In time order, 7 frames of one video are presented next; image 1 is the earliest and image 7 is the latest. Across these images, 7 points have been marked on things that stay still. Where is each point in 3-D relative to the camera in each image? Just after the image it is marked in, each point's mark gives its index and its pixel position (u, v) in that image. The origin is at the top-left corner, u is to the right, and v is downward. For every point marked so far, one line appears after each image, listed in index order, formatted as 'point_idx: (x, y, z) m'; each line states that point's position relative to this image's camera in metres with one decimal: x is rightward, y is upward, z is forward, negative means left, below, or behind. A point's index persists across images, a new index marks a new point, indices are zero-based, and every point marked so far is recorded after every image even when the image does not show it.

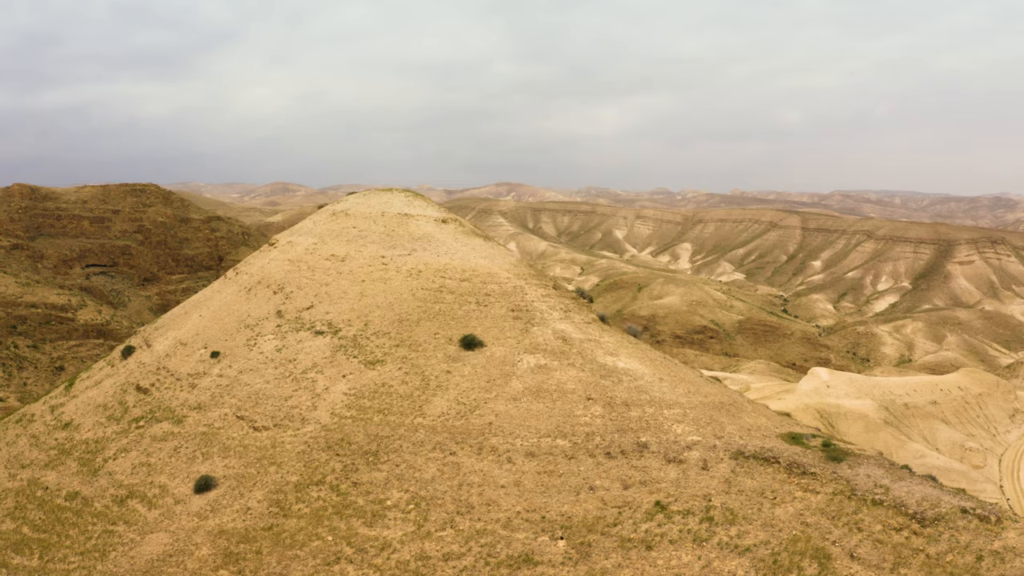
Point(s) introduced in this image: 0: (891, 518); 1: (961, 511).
0: (+12.5, -7.6, +17.5) m
1: (+15.1, -7.5, +17.7) m
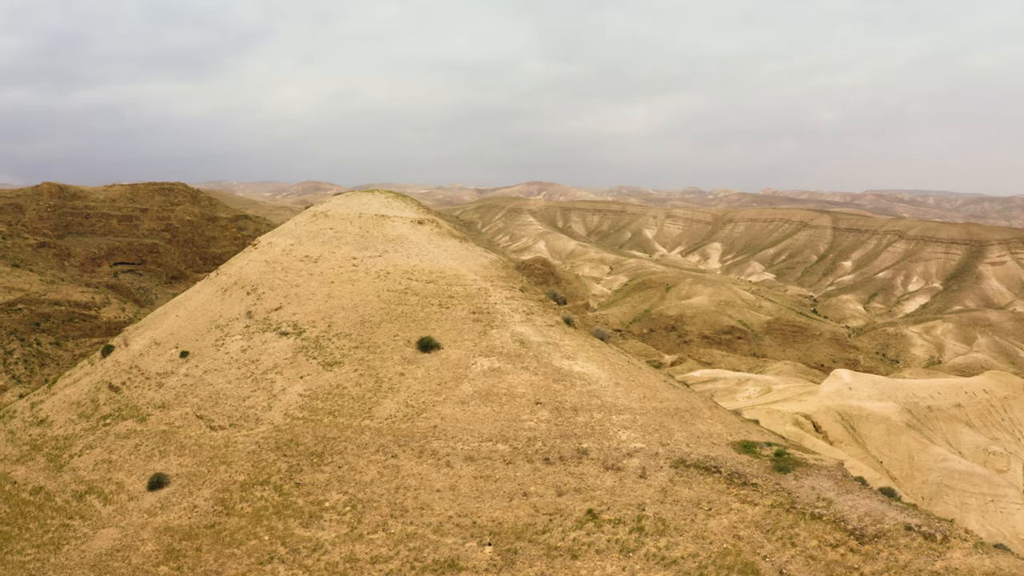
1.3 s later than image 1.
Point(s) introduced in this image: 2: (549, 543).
0: (+10.1, -7.8, +16.7) m
1: (+12.6, -7.7, +16.8) m
2: (+1.3, -8.3, +17.3) m
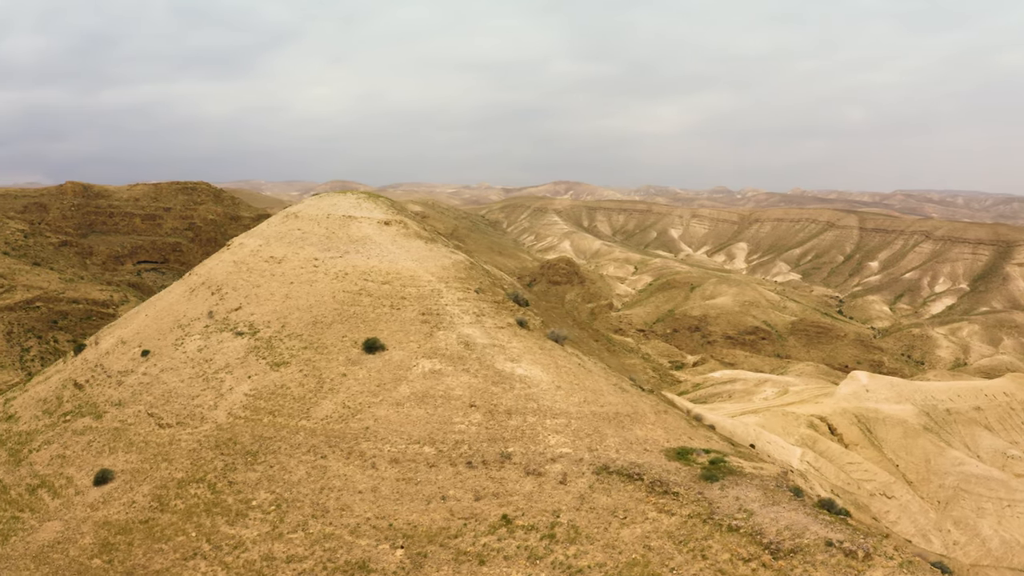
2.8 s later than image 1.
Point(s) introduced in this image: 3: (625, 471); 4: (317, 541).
0: (+7.1, -7.9, +16.3) m
1: (+9.6, -7.8, +16.2) m
2: (-1.7, -8.4, +17.2) m
3: (+4.0, -6.7, +19.3) m
4: (-6.7, -8.7, +18.3) m
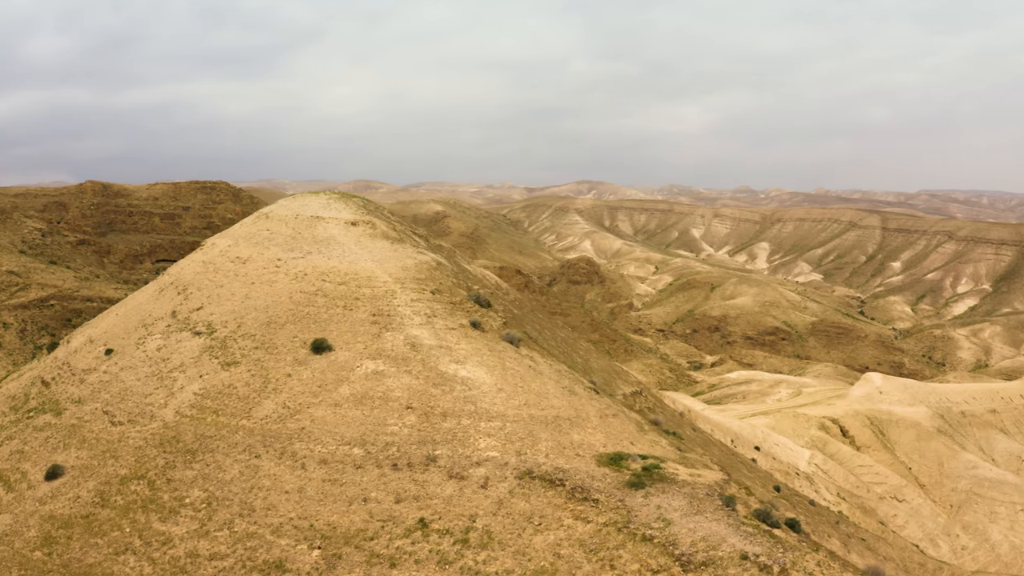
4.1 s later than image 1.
0: (+4.2, -8.0, +15.9) m
1: (+6.8, -7.9, +15.8) m
2: (-4.5, -8.5, +17.2) m
3: (+1.3, -6.8, +19.1) m
4: (-9.5, -8.7, +18.5) m
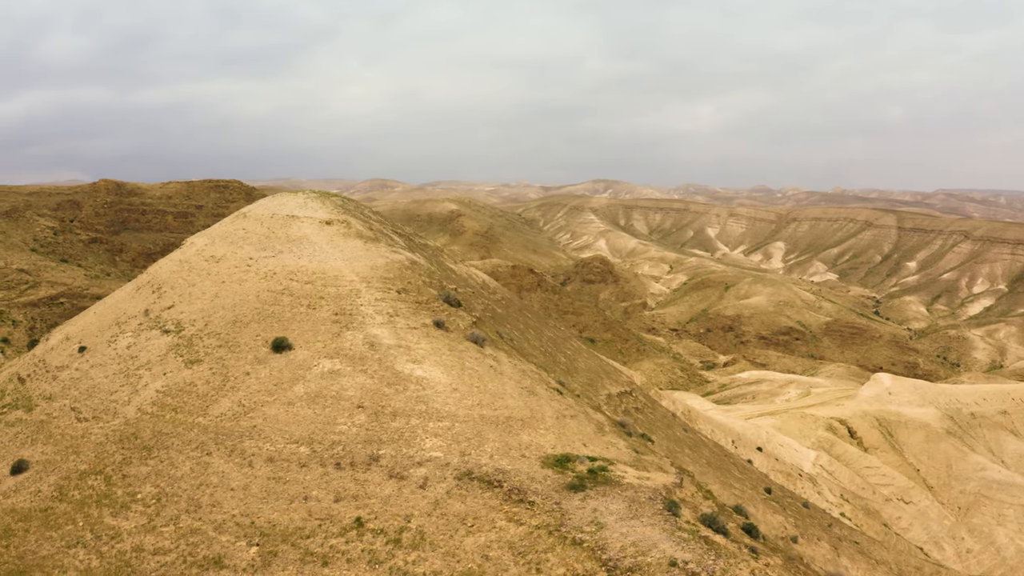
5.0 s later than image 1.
0: (+2.0, -8.0, +15.8) m
1: (+4.6, -8.0, +15.7) m
2: (-6.7, -8.5, +17.3) m
3: (-0.8, -6.8, +19.1) m
4: (-11.6, -8.7, +18.7) m
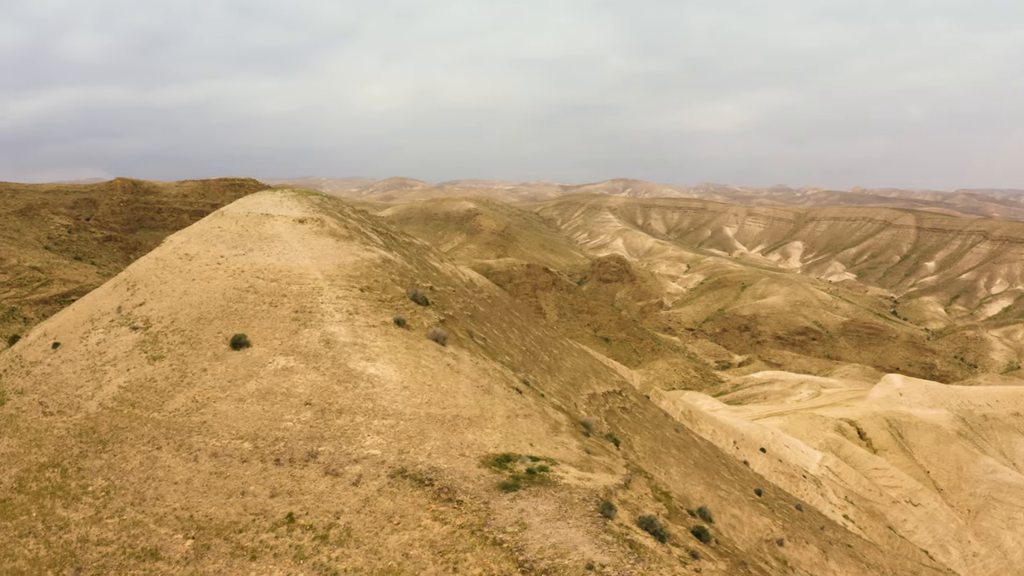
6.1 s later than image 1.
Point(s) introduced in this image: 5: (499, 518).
0: (-0.4, -8.0, +15.8) m
1: (+2.1, -7.9, +15.6) m
2: (-9.1, -8.4, +17.6) m
3: (-3.2, -6.7, +19.1) m
4: (-14.0, -8.6, +19.1) m
5: (-0.4, -7.4, +17.4) m
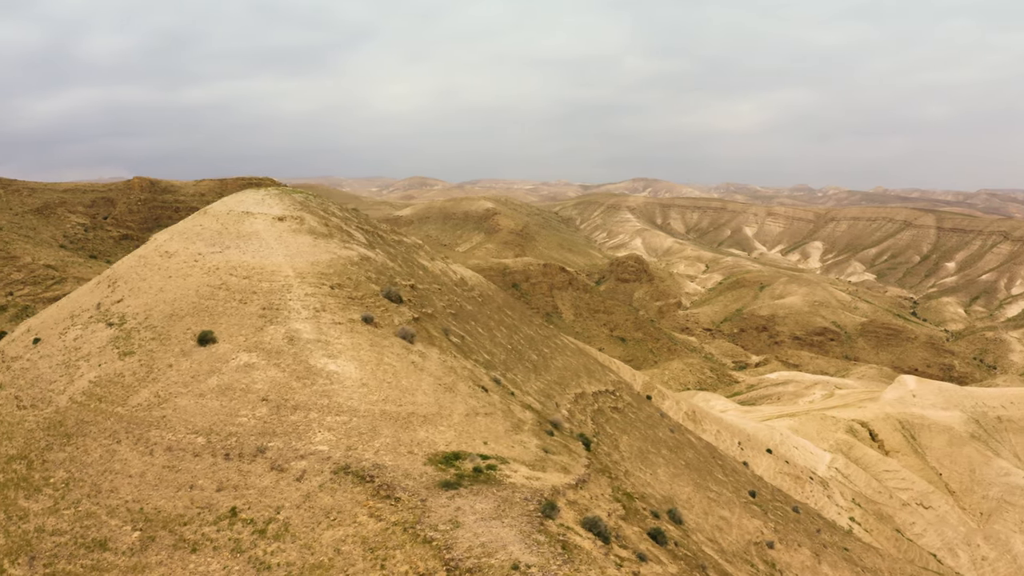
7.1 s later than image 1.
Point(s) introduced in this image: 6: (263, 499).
0: (-2.6, -7.9, +15.8) m
1: (0.0, -7.9, +15.5) m
2: (-11.2, -8.3, +17.8) m
3: (-5.2, -6.6, +19.1) m
4: (-16.0, -8.5, +19.4) m
5: (-2.4, -7.3, +17.3) m
6: (-8.6, -7.3, +18.5) m
